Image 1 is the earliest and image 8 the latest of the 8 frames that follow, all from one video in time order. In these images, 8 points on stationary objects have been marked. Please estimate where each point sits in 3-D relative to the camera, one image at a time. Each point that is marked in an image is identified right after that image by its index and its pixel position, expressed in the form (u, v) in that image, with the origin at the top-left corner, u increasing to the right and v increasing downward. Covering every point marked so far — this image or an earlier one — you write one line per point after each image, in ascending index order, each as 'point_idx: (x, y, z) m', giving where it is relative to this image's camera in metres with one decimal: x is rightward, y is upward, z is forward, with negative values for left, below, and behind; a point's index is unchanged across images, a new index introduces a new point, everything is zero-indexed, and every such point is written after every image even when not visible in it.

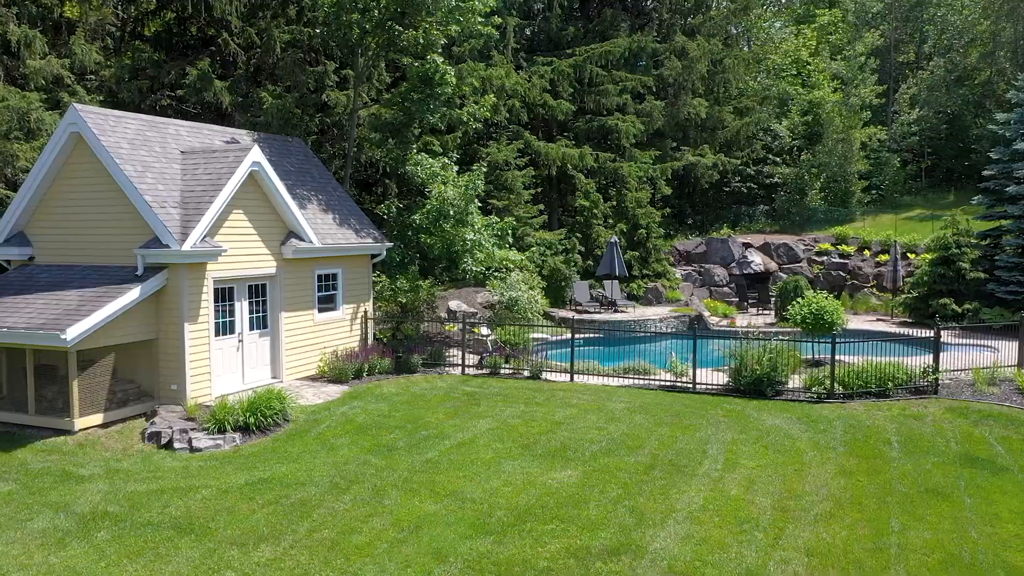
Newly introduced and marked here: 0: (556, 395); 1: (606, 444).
0: (+0.6, -1.6, +17.9) m
1: (+1.3, -2.1, +16.0) m
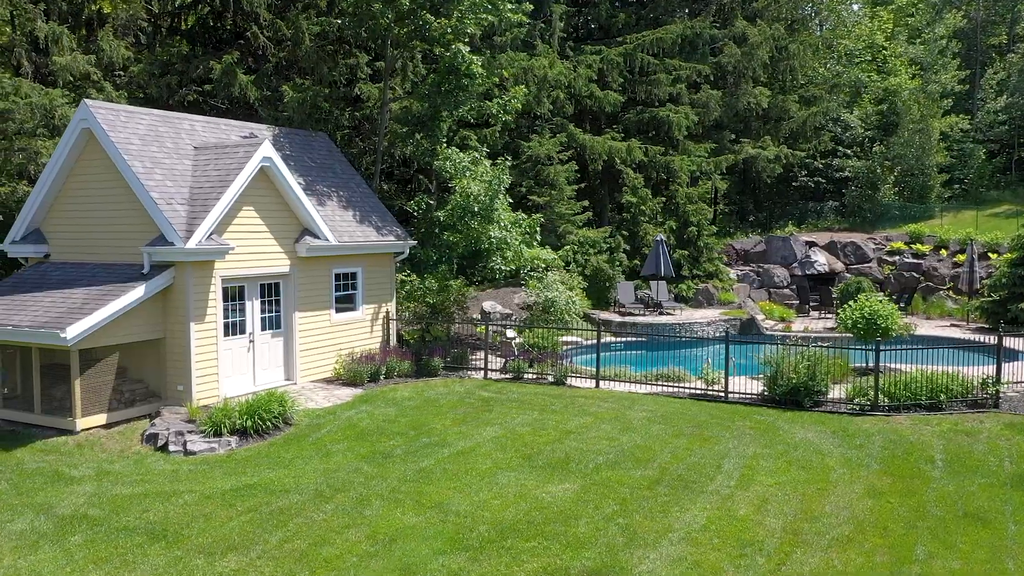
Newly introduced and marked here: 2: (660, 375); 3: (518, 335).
0: (+0.9, -1.6, +17.1) m
1: (+1.3, -2.1, +15.1) m
2: (+2.2, -1.3, +18.3) m
3: (0.0, -0.8, +19.6) m
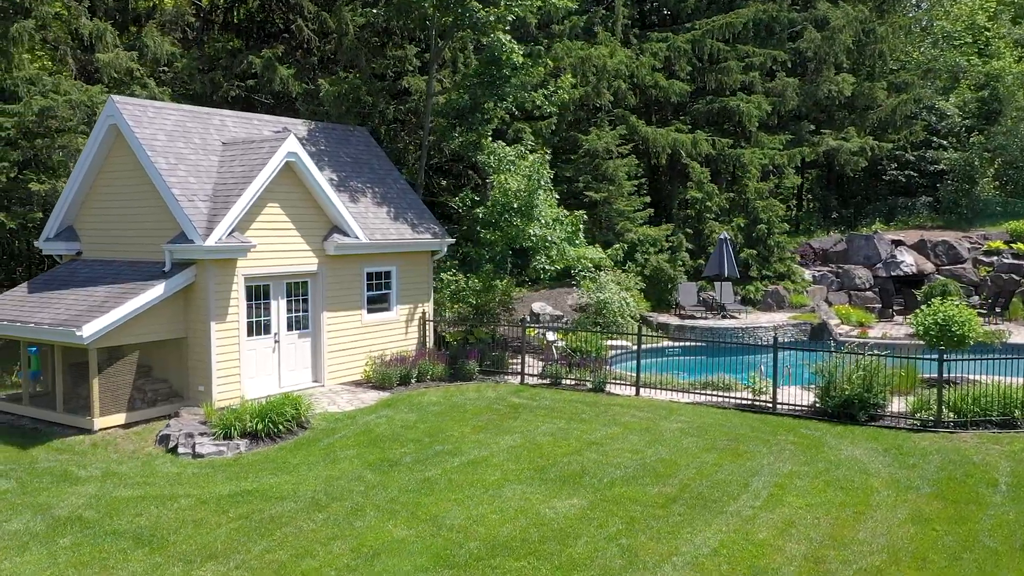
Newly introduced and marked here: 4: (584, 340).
0: (+1.3, -1.7, +16.0) m
1: (+1.4, -2.1, +14.1) m
2: (+2.7, -1.4, +17.1) m
3: (+0.7, -0.8, +18.7) m
4: (+1.0, -0.8, +18.2) m
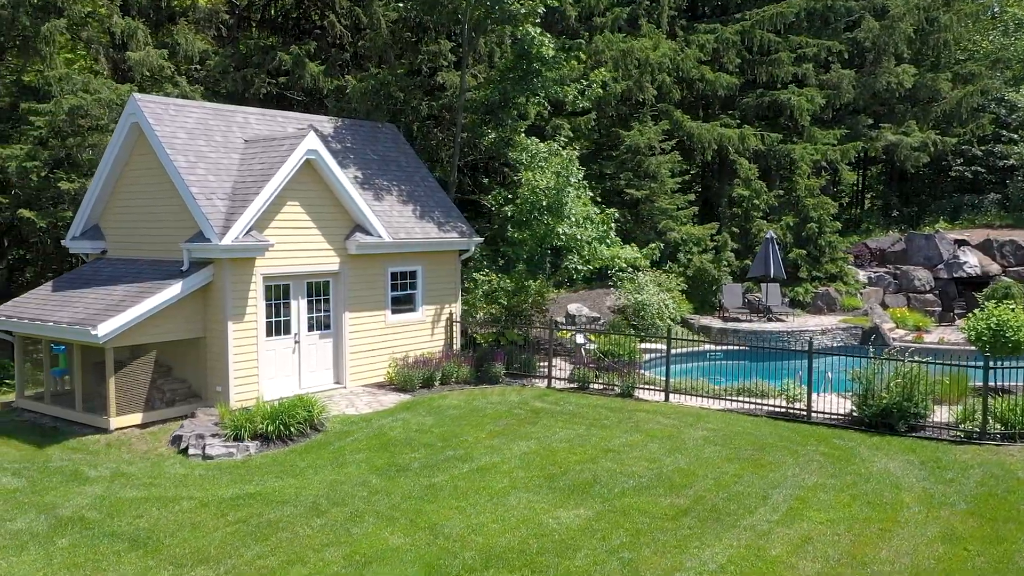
0: (+1.5, -1.7, +15.4) m
1: (+1.5, -2.1, +13.4) m
2: (+3.1, -1.4, +16.4) m
3: (+1.2, -0.8, +18.0) m
4: (+1.5, -0.8, +17.6) m
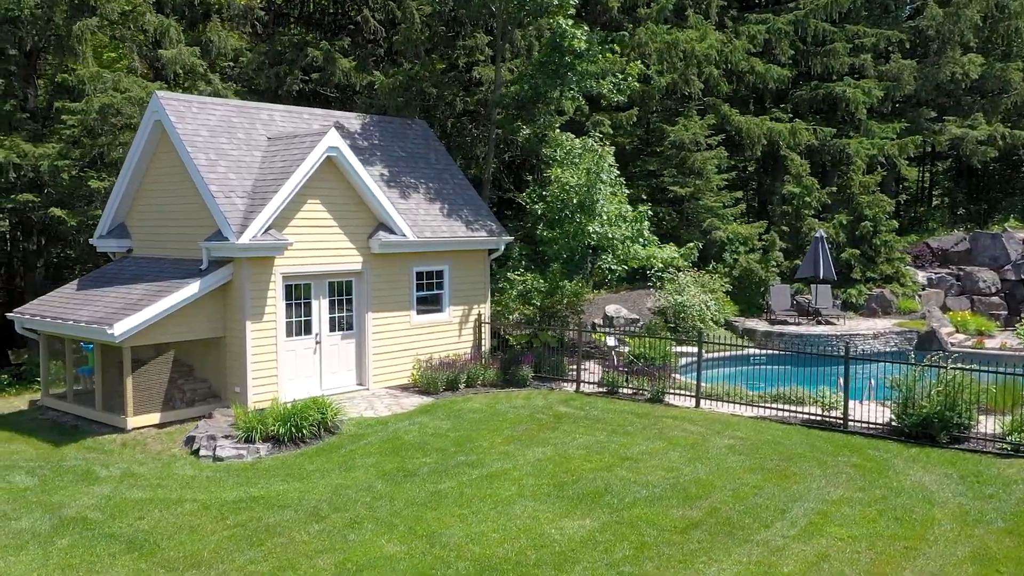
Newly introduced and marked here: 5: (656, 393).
0: (+1.8, -1.7, +14.7) m
1: (+1.6, -2.1, +12.7) m
2: (+3.4, -1.4, +15.5) m
3: (+1.7, -0.8, +17.4) m
4: (+1.9, -0.8, +16.9) m
5: (+1.9, -1.4, +15.6) m
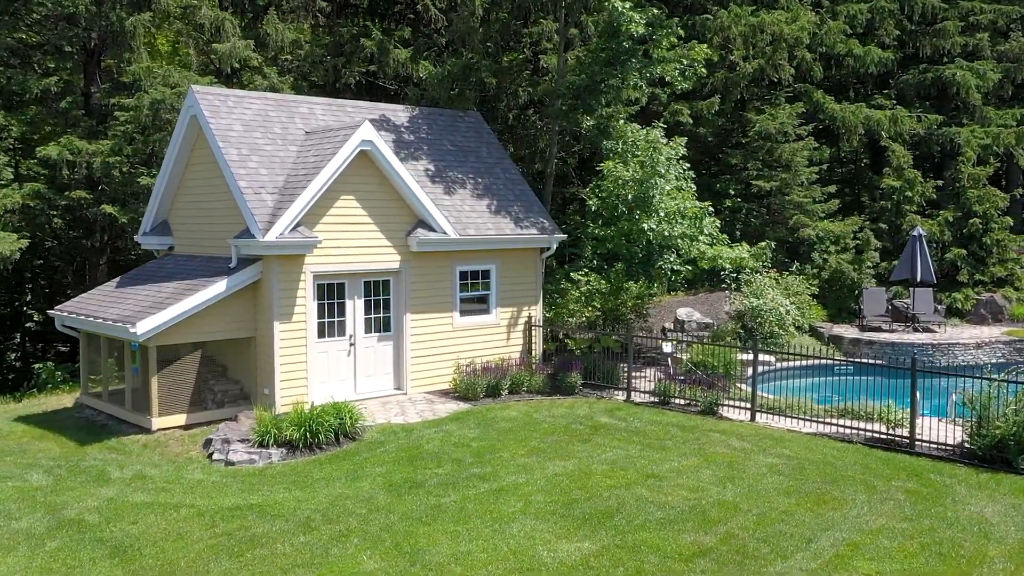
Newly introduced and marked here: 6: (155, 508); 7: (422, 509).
0: (+2.1, -1.7, +13.2) m
1: (+1.6, -2.1, +11.3) m
2: (+3.8, -1.4, +13.8) m
3: (+2.4, -0.8, +15.9) m
4: (+2.6, -0.8, +15.4) m
5: (+2.3, -1.4, +14.1) m
6: (-3.8, -2.3, +12.8) m
7: (-0.9, -2.2, +12.0) m
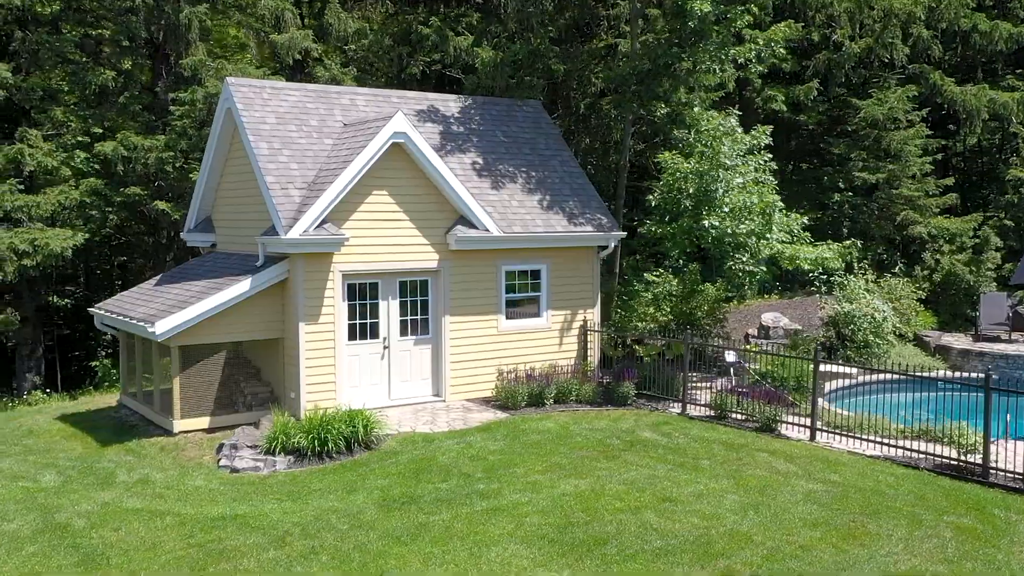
0: (+2.2, -1.6, +11.5) m
1: (+1.4, -2.0, +9.6) m
2: (+4.0, -1.4, +11.8) m
3: (+3.0, -0.8, +14.1) m
4: (+3.0, -0.9, +13.5) m
5: (+2.6, -1.4, +12.3) m
6: (-3.7, -2.3, +12.1) m
7: (-0.9, -2.1, +10.7) m
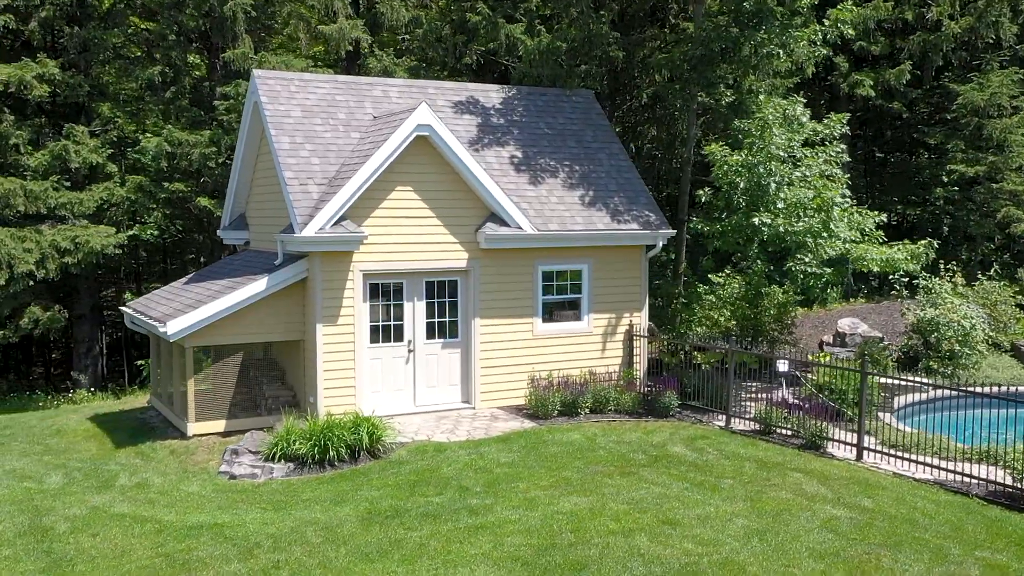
0: (+2.1, -1.6, +10.0) m
1: (+1.1, -1.9, +8.3) m
2: (+4.0, -1.4, +10.1) m
3: (+3.3, -0.9, +12.5) m
4: (+3.3, -0.9, +11.9) m
5: (+2.6, -1.3, +10.8) m
6: (-3.6, -2.2, +11.4) m
7: (-1.0, -2.1, +9.7) m
